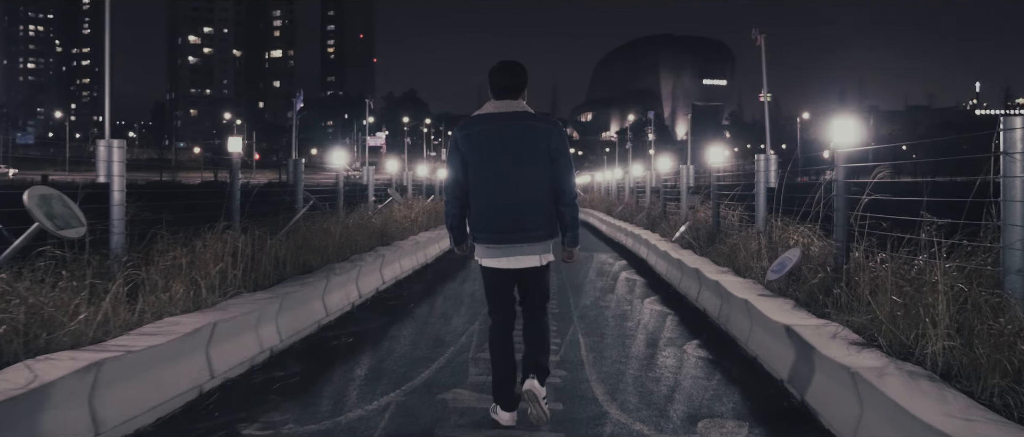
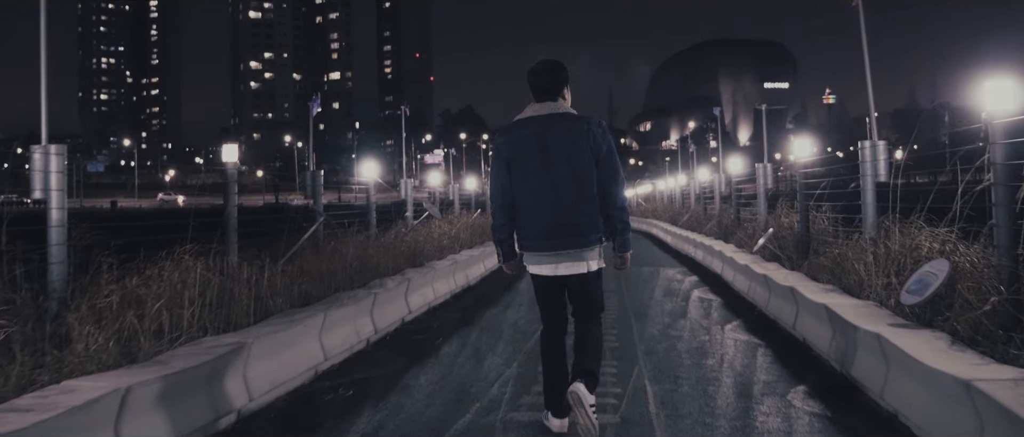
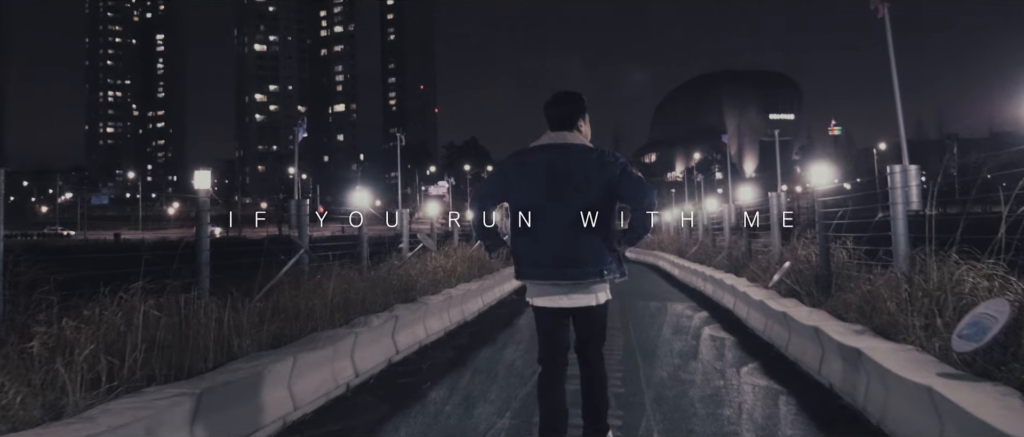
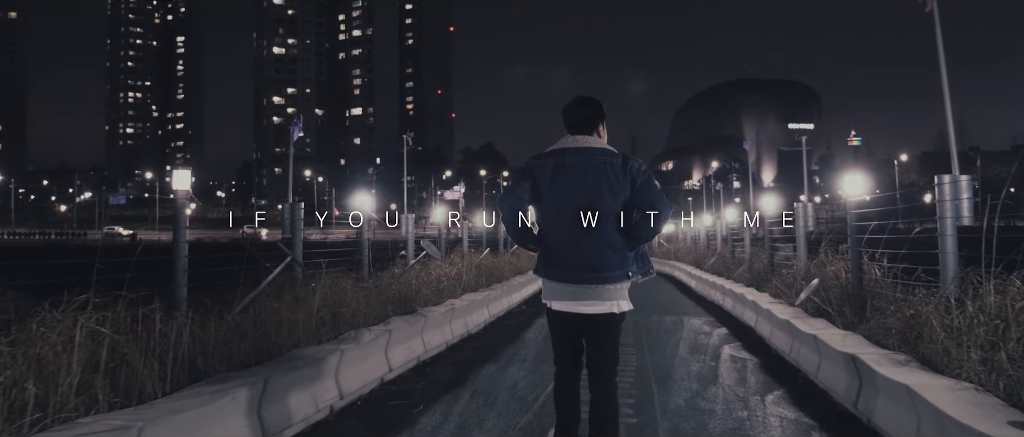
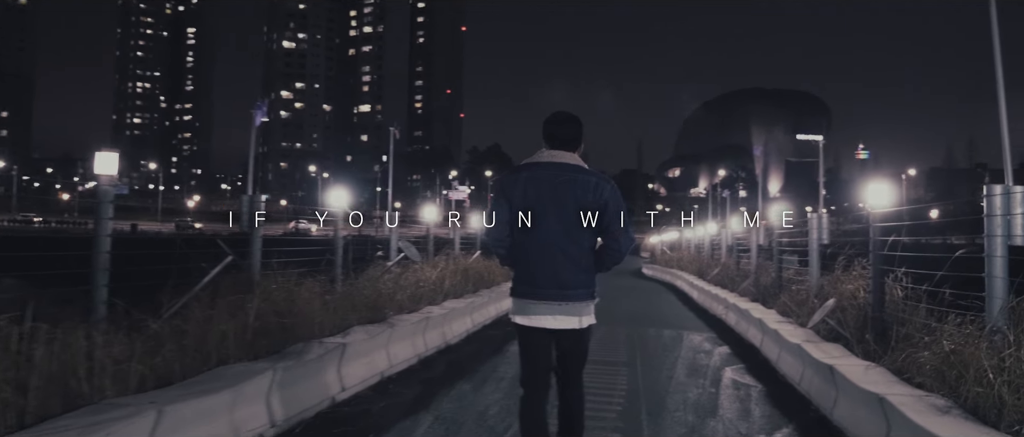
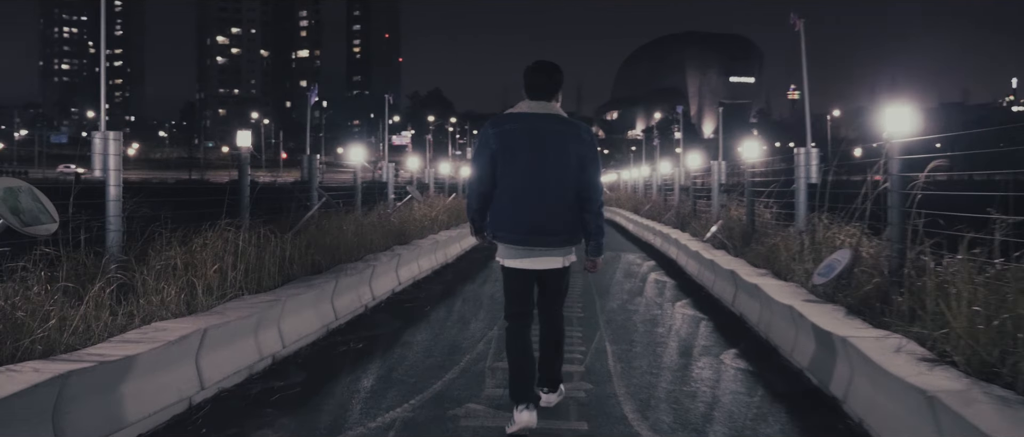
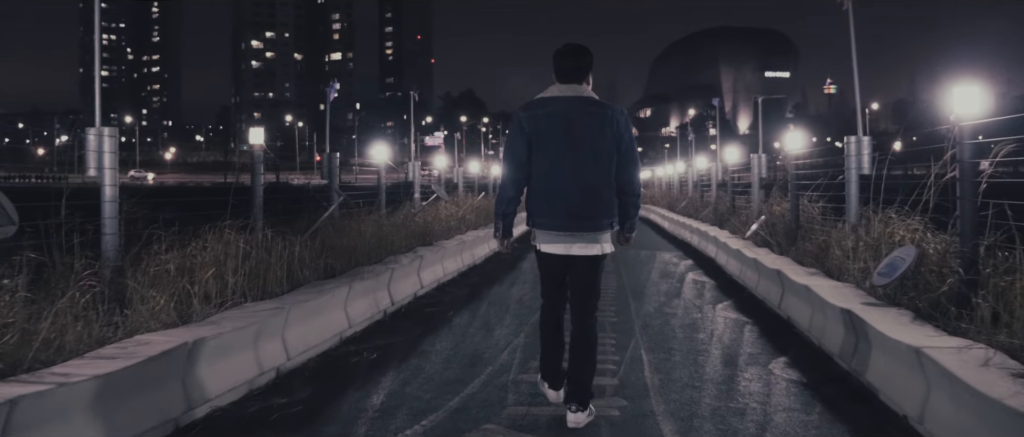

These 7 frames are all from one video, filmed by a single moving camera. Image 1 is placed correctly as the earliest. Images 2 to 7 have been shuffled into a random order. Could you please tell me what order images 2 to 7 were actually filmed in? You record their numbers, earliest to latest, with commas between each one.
6, 7, 2, 3, 4, 5
